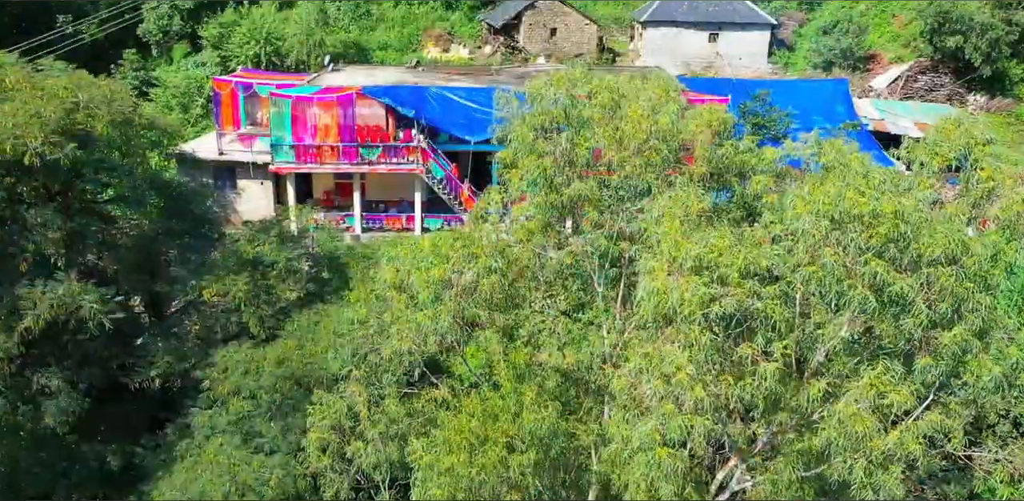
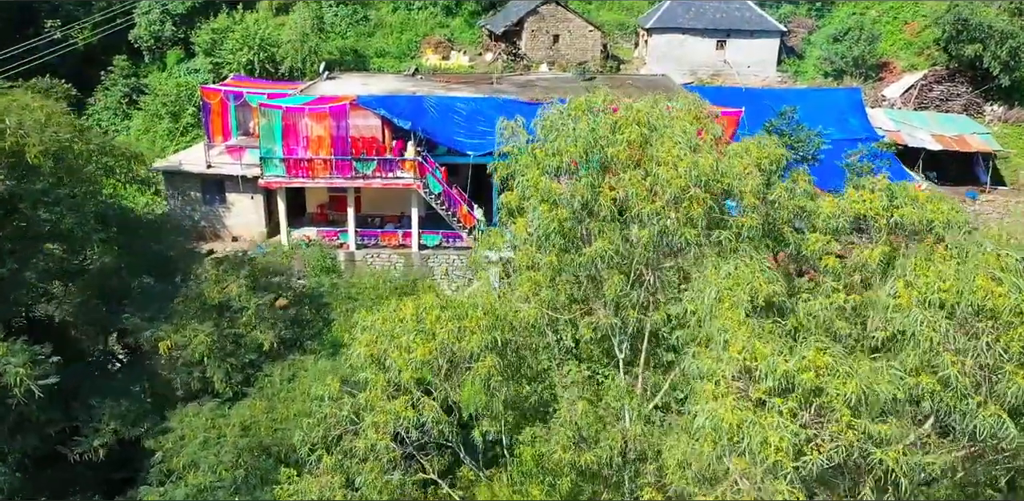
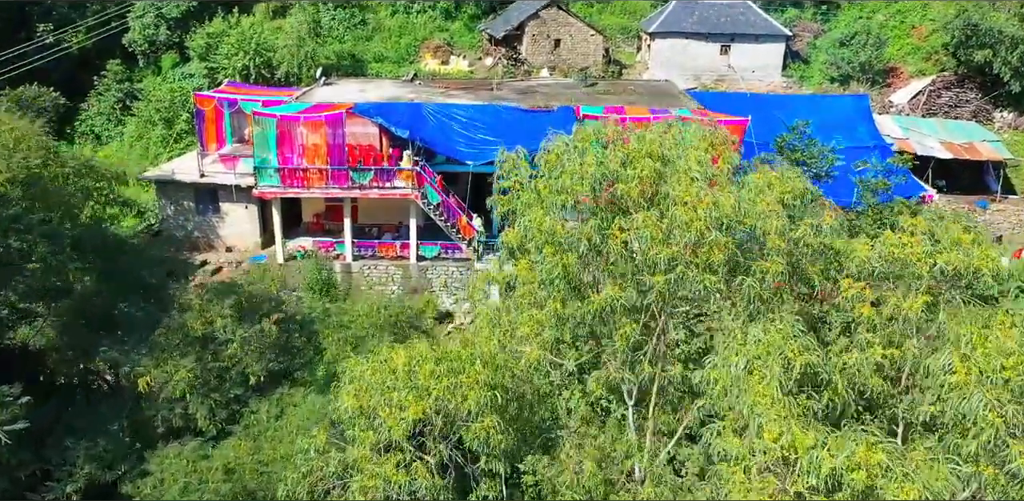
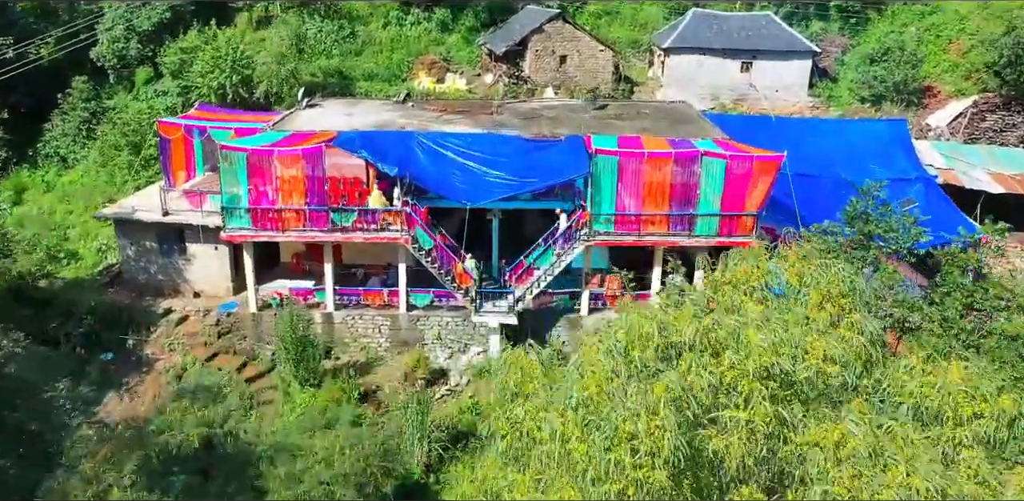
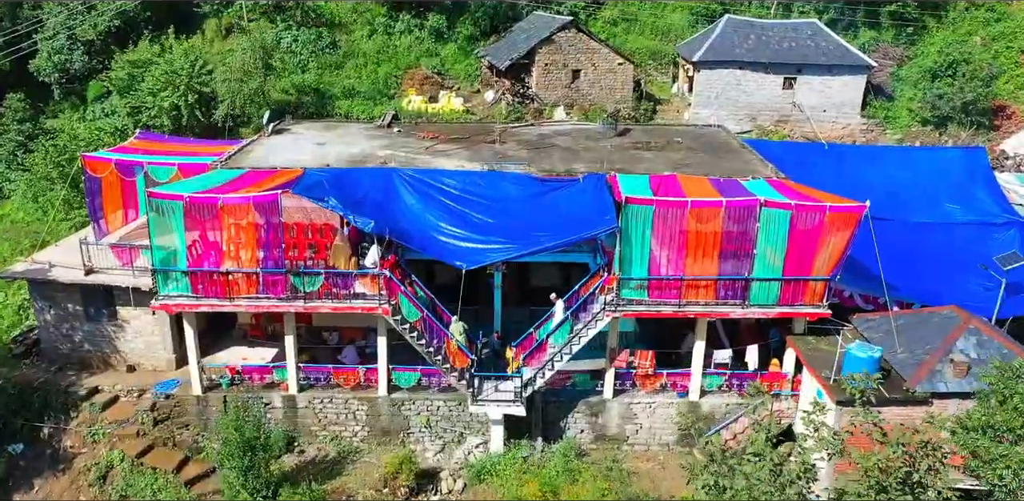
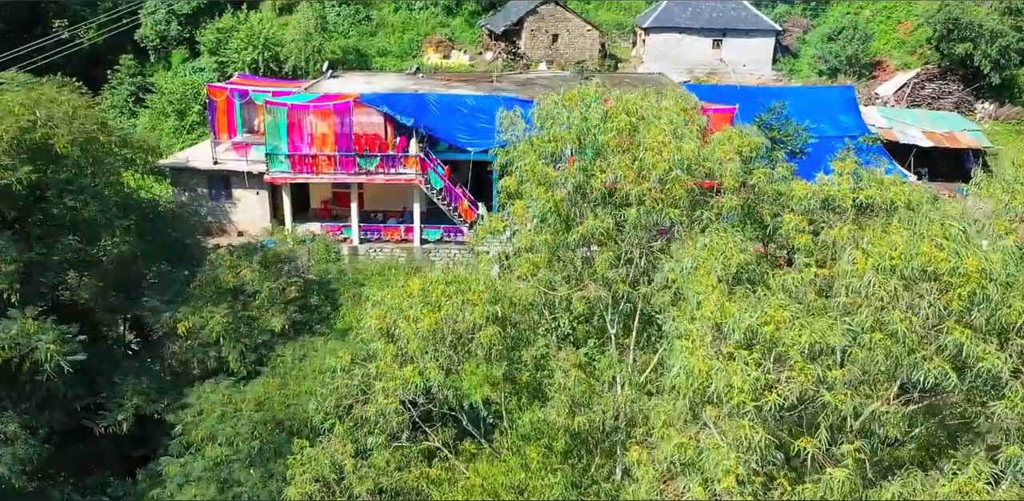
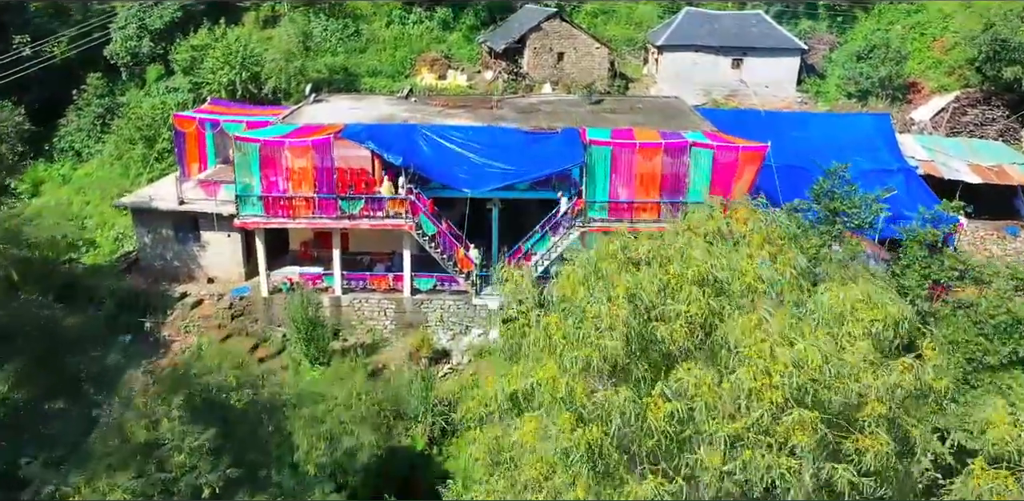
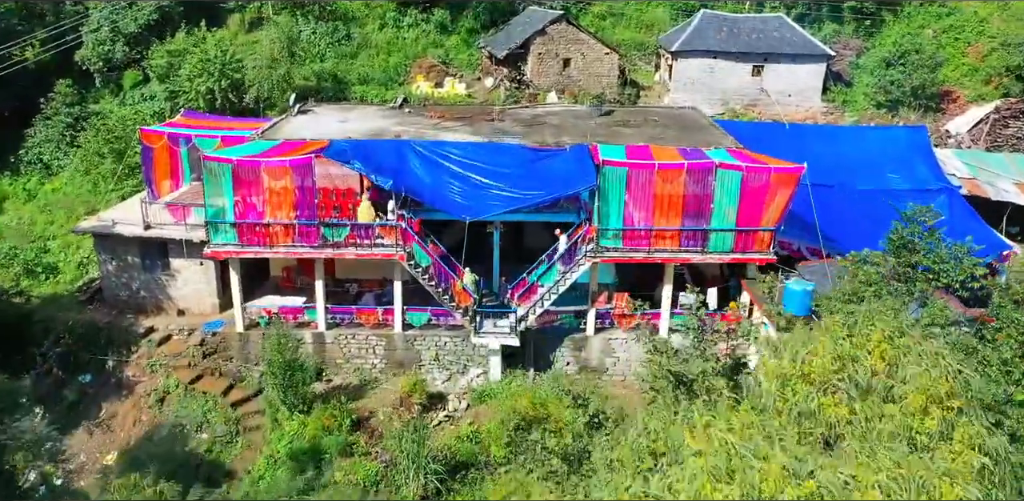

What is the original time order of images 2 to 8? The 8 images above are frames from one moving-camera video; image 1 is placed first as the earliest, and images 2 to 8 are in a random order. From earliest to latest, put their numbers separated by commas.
6, 2, 3, 7, 4, 8, 5
